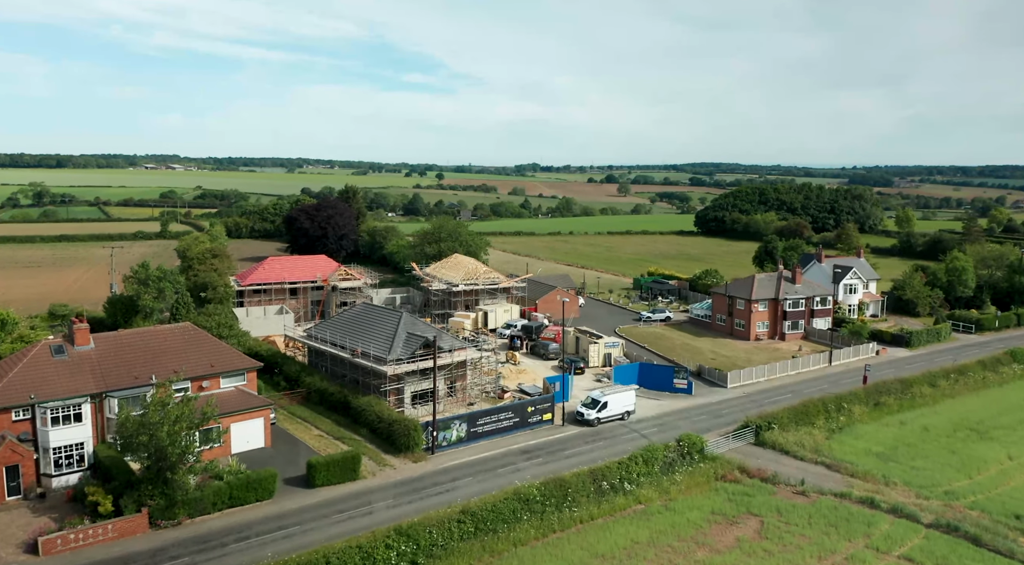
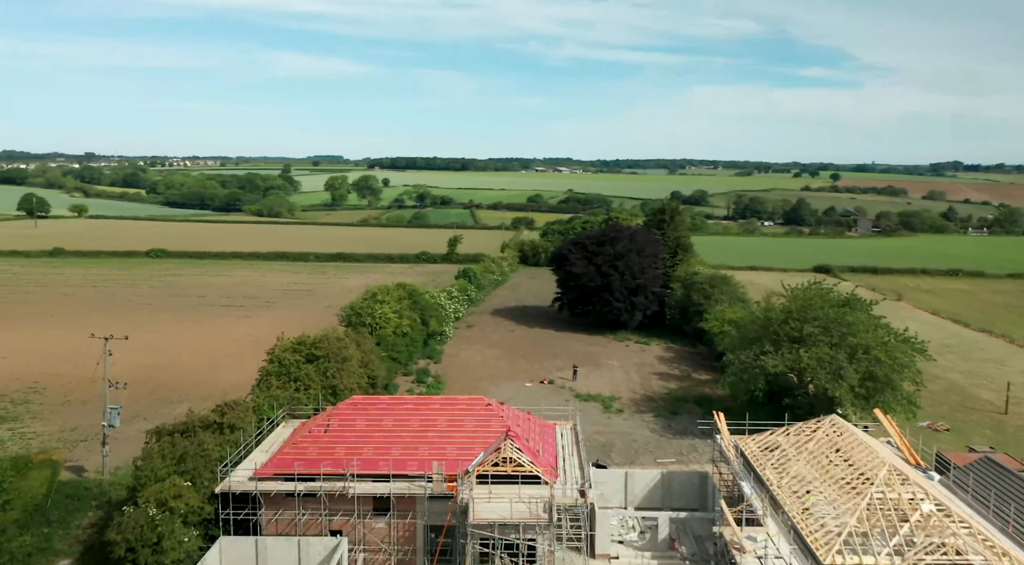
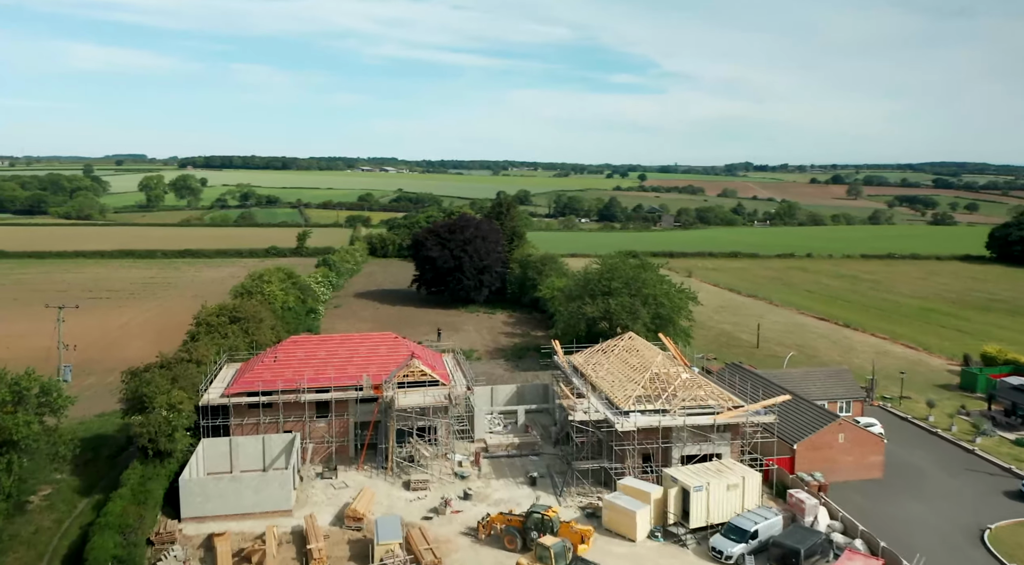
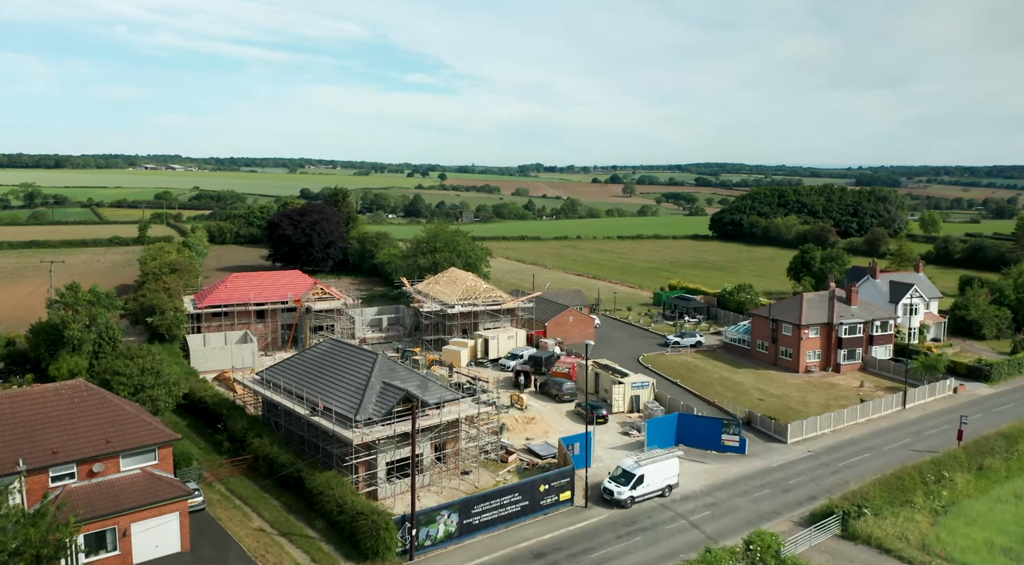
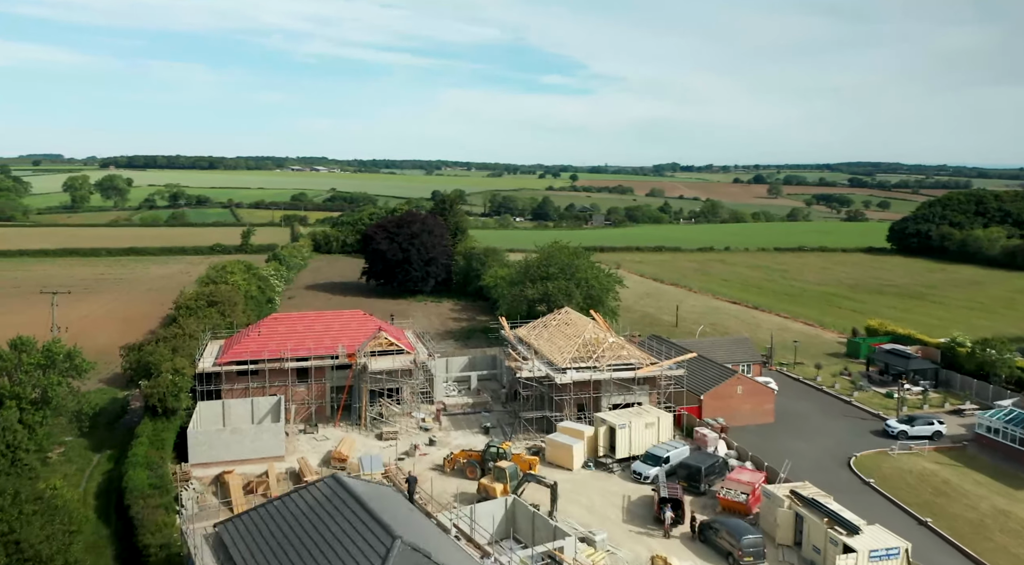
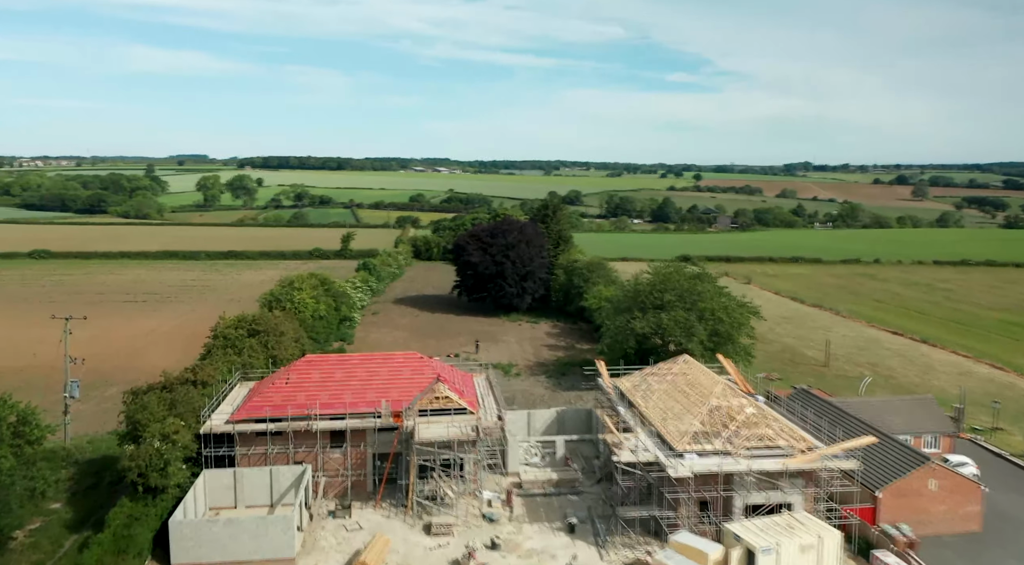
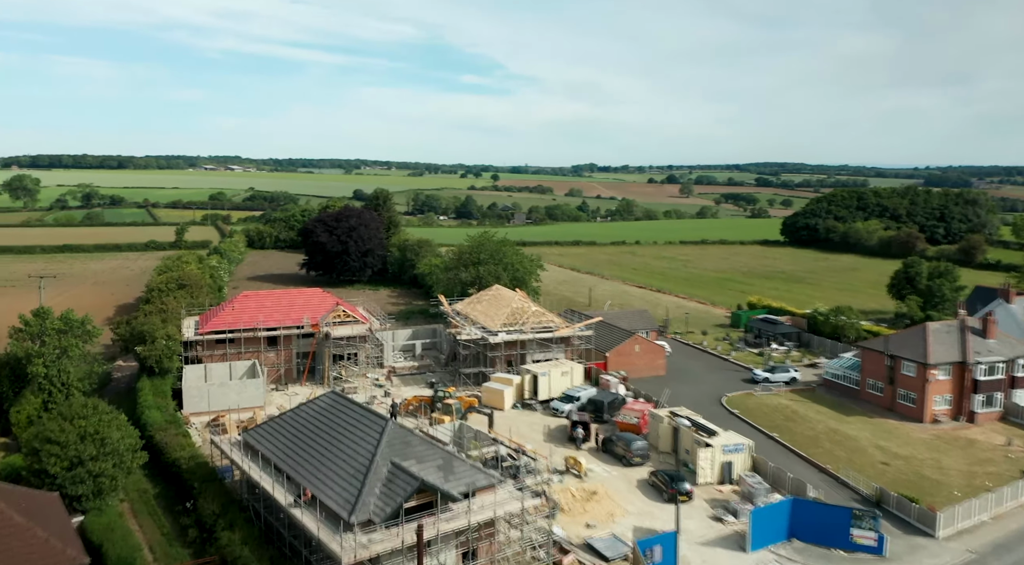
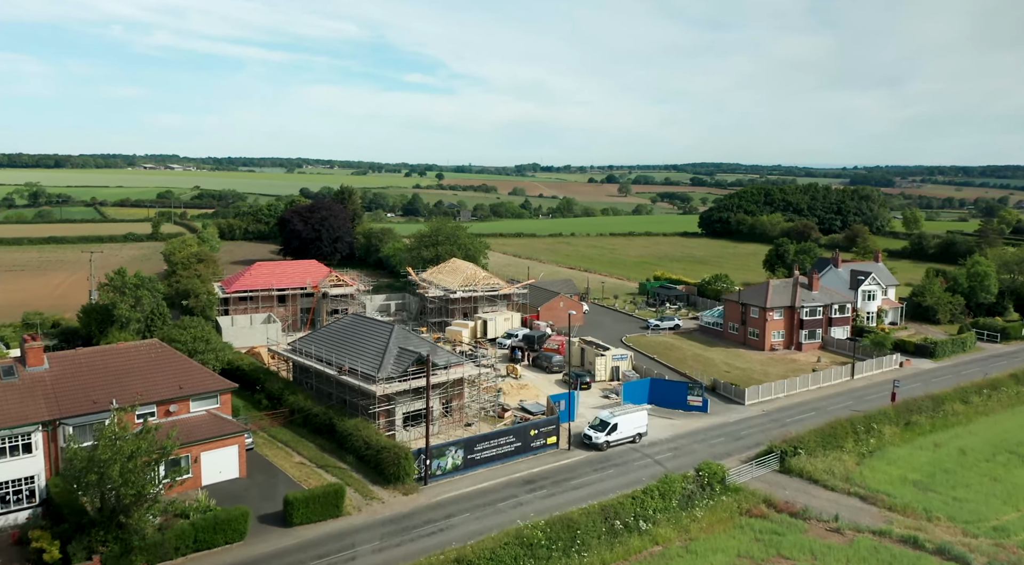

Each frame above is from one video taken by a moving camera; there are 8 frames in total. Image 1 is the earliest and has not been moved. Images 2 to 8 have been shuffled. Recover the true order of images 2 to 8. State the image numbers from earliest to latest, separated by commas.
8, 4, 7, 5, 3, 6, 2
